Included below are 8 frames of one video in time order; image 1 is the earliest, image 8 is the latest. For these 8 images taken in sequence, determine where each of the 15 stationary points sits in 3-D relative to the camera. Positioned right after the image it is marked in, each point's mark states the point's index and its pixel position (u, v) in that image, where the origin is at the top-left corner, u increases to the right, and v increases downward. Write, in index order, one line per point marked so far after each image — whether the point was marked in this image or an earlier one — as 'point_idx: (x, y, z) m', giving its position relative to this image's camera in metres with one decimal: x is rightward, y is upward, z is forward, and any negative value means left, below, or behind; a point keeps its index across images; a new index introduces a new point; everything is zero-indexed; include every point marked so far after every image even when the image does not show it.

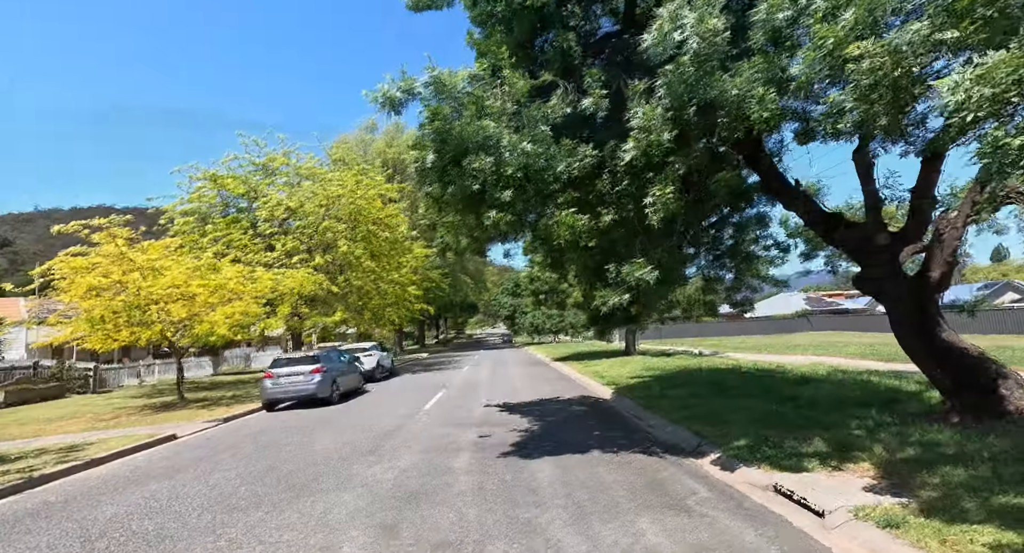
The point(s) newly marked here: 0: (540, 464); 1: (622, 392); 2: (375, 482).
0: (+0.3, -2.3, +6.8) m
1: (+3.1, -3.3, +15.5) m
2: (-1.6, -2.3, +6.3) m
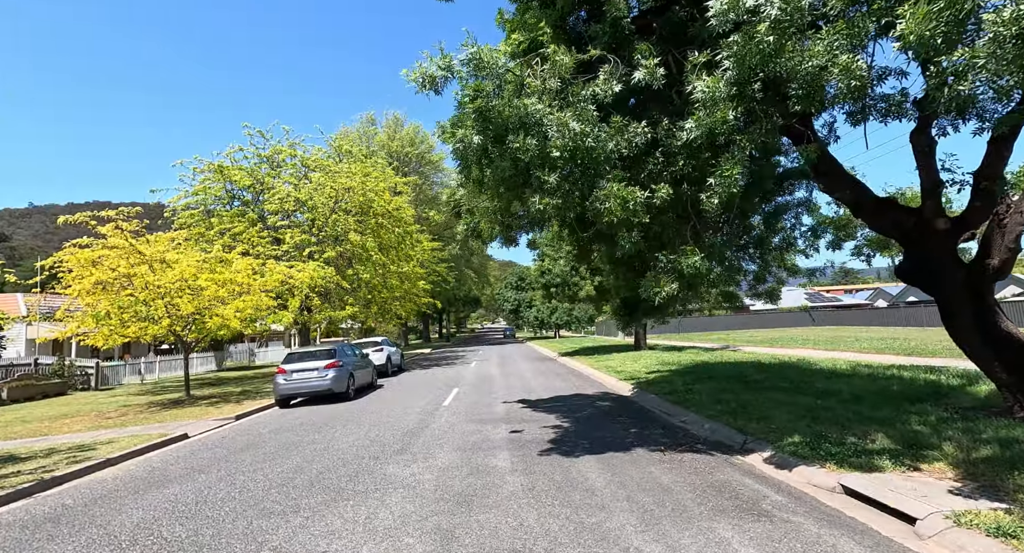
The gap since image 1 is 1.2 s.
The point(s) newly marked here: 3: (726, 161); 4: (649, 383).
0: (+0.8, -2.2, +6.4) m
1: (+3.6, -3.1, +15.2) m
2: (-1.0, -2.2, +5.9) m
3: (+2.1, +1.1, +5.5) m
4: (+4.0, -3.1, +16.2) m
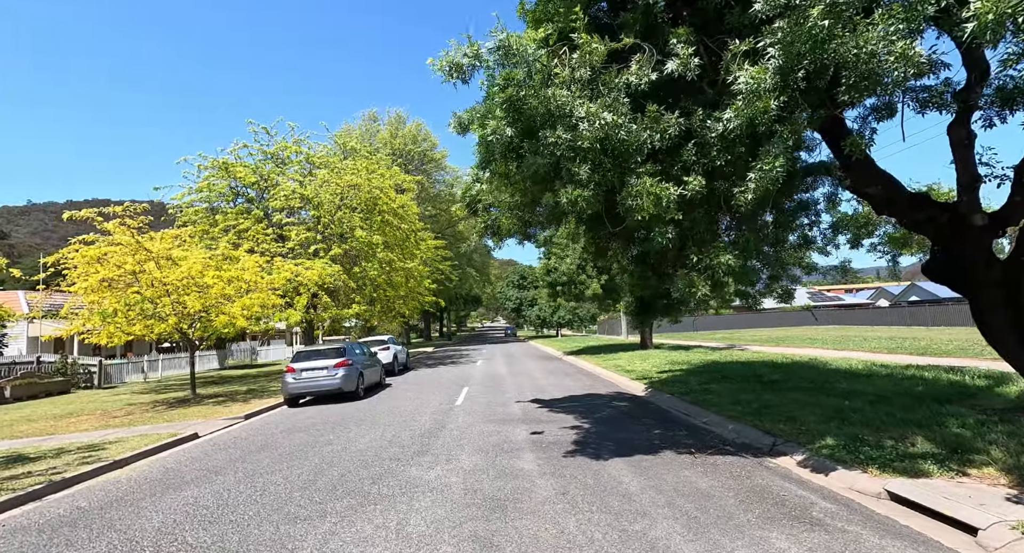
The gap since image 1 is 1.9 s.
0: (+1.2, -2.1, +6.2) m
1: (+3.9, -3.0, +15.0) m
2: (-0.7, -2.2, +5.7) m
3: (+2.4, +1.2, +5.3) m
4: (+4.3, -3.1, +16.0) m
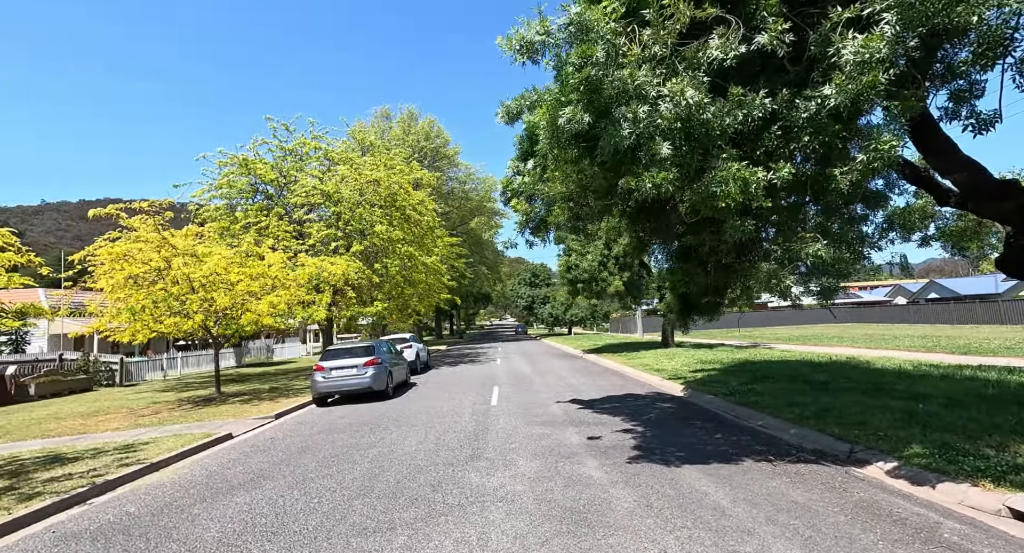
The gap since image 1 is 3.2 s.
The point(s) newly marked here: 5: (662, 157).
0: (+1.9, -2.1, +5.8) m
1: (+4.9, -3.0, +14.5) m
2: (0.0, -2.1, +5.3) m
3: (+3.1, +1.2, +4.8) m
4: (+5.3, -3.0, +15.5) m
5: (+1.4, +1.2, +5.4) m
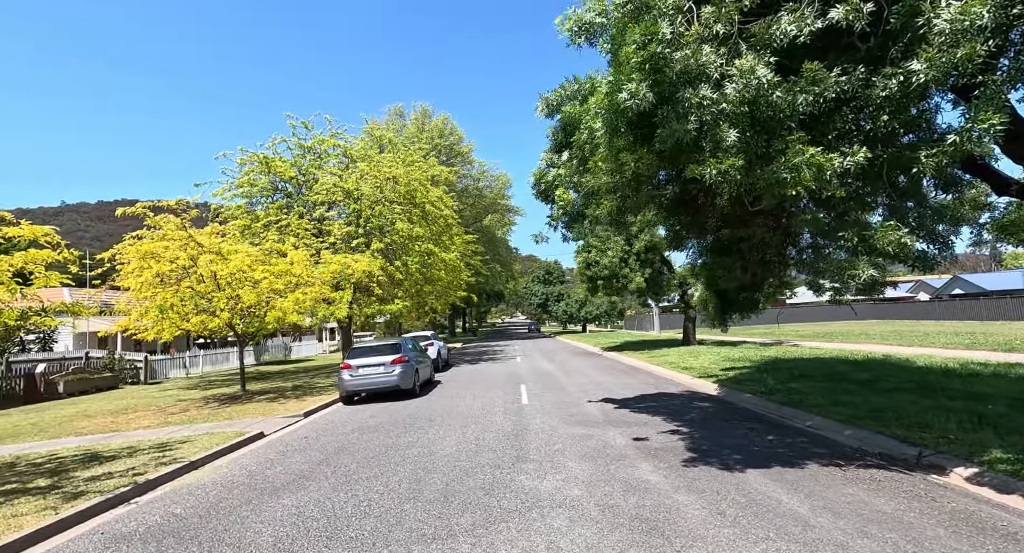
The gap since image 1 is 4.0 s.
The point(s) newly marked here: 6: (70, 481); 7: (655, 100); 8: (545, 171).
0: (+2.4, -2.0, +5.5) m
1: (+5.6, -2.8, +14.1) m
2: (+0.5, -2.1, +5.1) m
3: (+3.7, +1.3, +4.5) m
4: (+6.1, -2.9, +15.1) m
5: (+2.0, +1.2, +5.1) m
6: (-5.7, -2.6, +7.2) m
7: (+1.4, +1.7, +5.5) m
8: (+0.7, +2.1, +11.1) m
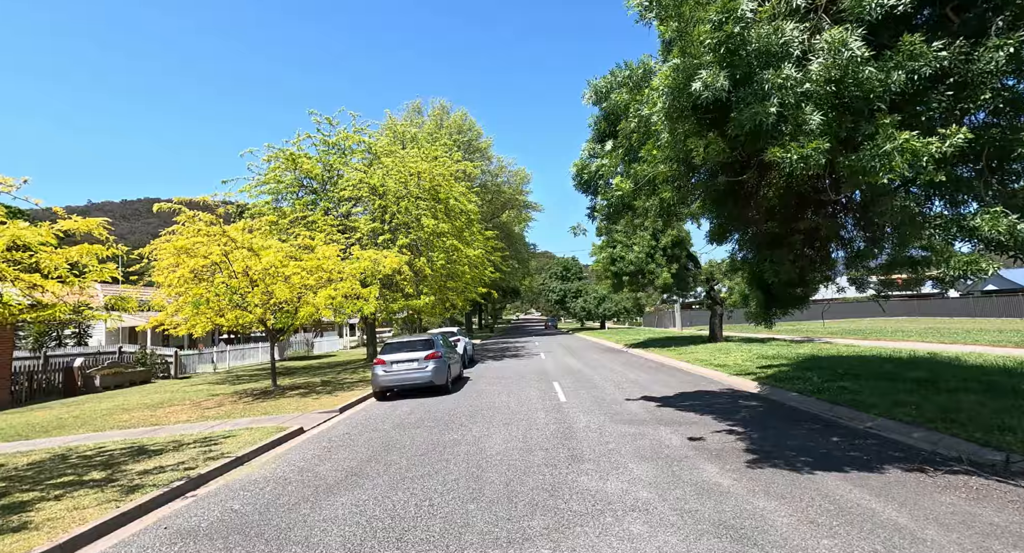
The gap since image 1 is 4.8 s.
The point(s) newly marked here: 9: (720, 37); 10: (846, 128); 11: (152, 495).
0: (+3.1, -2.0, +5.2) m
1: (+6.5, -2.7, +13.7) m
2: (+1.1, -2.0, +4.8) m
3: (+4.2, +1.4, +4.1) m
4: (+7.0, -2.8, +14.7) m
5: (+2.6, +1.3, +4.8) m
6: (-5.0, -2.6, +7.2) m
7: (+2.0, +1.8, +5.2) m
8: (+1.5, +2.2, +10.9) m
9: (+1.8, +2.1, +5.1) m
10: (+3.0, +1.3, +5.0) m
11: (-3.8, -2.3, +5.9) m
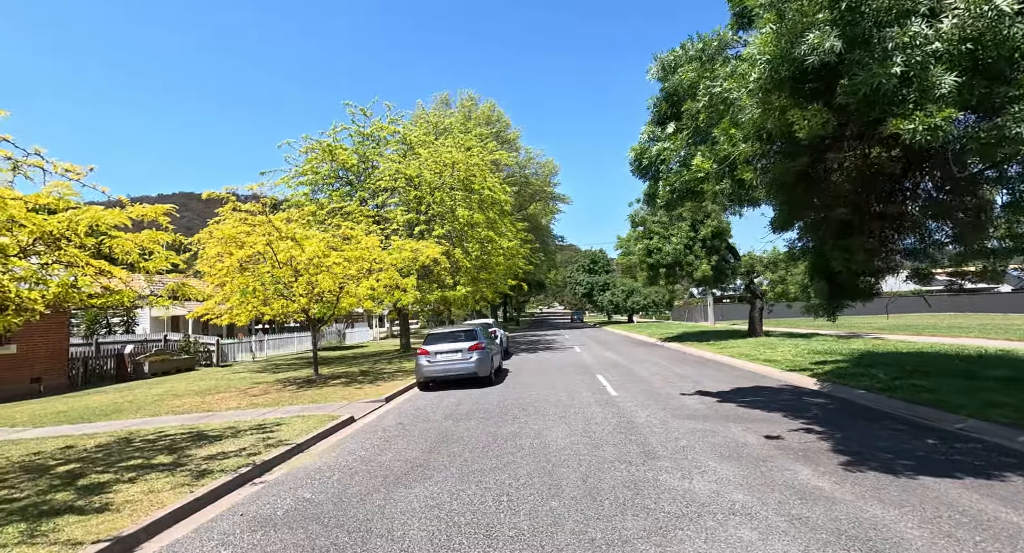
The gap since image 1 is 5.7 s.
0: (+3.8, -1.8, +4.7) m
1: (+7.7, -2.5, +13.1) m
2: (+1.9, -1.9, +4.5) m
3: (+4.9, +1.4, +3.6) m
4: (+8.2, -2.5, +14.0) m
5: (+3.3, +1.4, +4.3) m
6: (-4.2, -2.4, +7.1) m
7: (+2.8, +1.9, +4.8) m
8: (+2.5, +2.4, +10.4) m
9: (+2.6, +2.2, +4.6) m
10: (+3.8, +1.4, +4.5) m
11: (-3.0, -2.1, +5.7) m
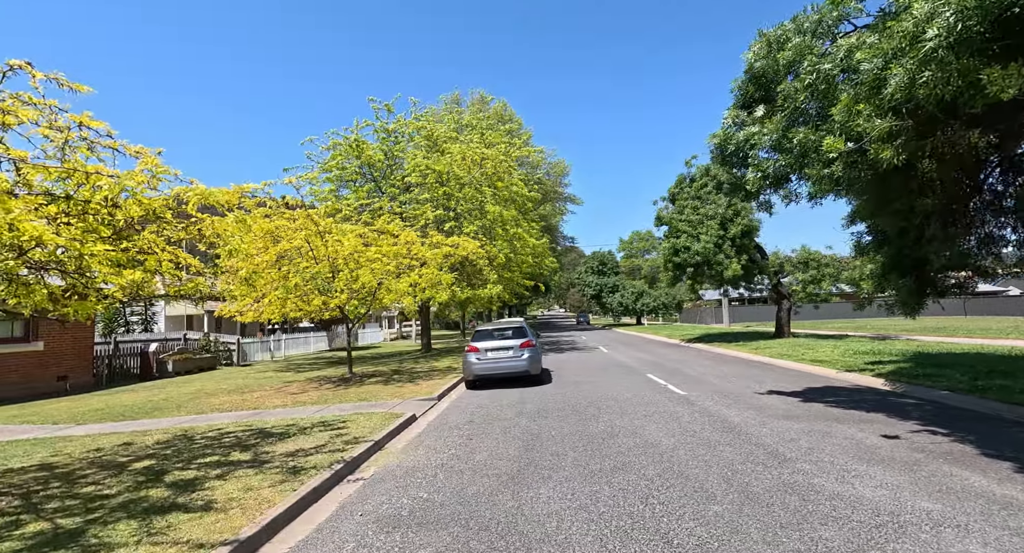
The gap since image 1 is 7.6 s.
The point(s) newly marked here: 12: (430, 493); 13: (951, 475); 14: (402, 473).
0: (+5.1, -1.7, +4.2) m
1: (+9.1, -2.4, +12.4) m
2: (+3.1, -1.7, +4.0) m
3: (+6.2, +1.6, +3.0) m
4: (+9.6, -2.4, +13.4) m
5: (+4.6, +1.6, +3.8) m
6: (-2.9, -2.2, +6.7) m
7: (+4.0, +2.1, +4.3) m
8: (+3.9, +2.6, +9.9) m
9: (+3.9, +2.4, +4.1) m
10: (+5.0, +1.6, +4.0) m
11: (-1.8, -2.0, +5.3) m
12: (-0.7, -2.0, +5.0) m
13: (+4.1, -1.8, +5.1) m
14: (-1.0, -2.1, +5.8) m
